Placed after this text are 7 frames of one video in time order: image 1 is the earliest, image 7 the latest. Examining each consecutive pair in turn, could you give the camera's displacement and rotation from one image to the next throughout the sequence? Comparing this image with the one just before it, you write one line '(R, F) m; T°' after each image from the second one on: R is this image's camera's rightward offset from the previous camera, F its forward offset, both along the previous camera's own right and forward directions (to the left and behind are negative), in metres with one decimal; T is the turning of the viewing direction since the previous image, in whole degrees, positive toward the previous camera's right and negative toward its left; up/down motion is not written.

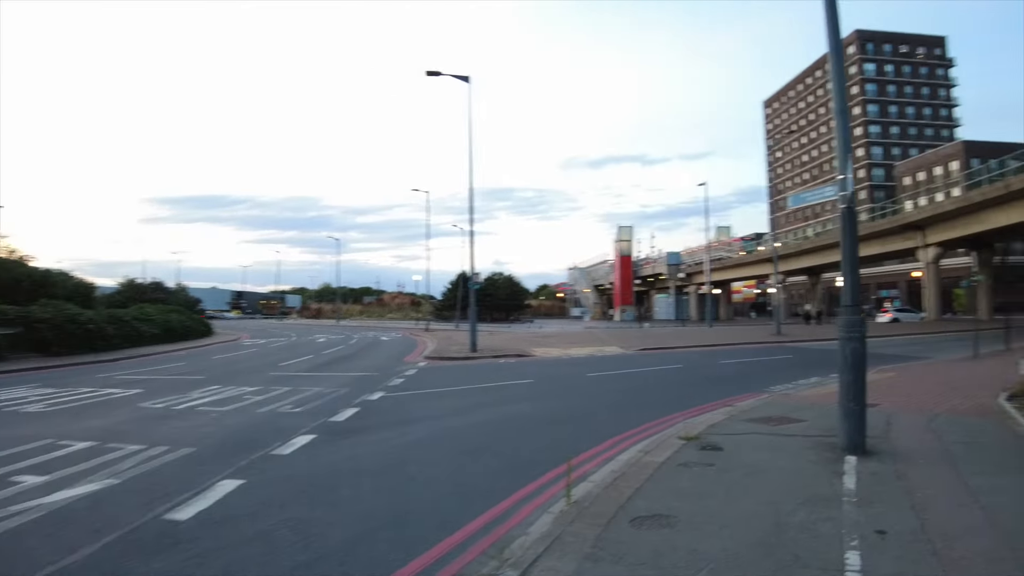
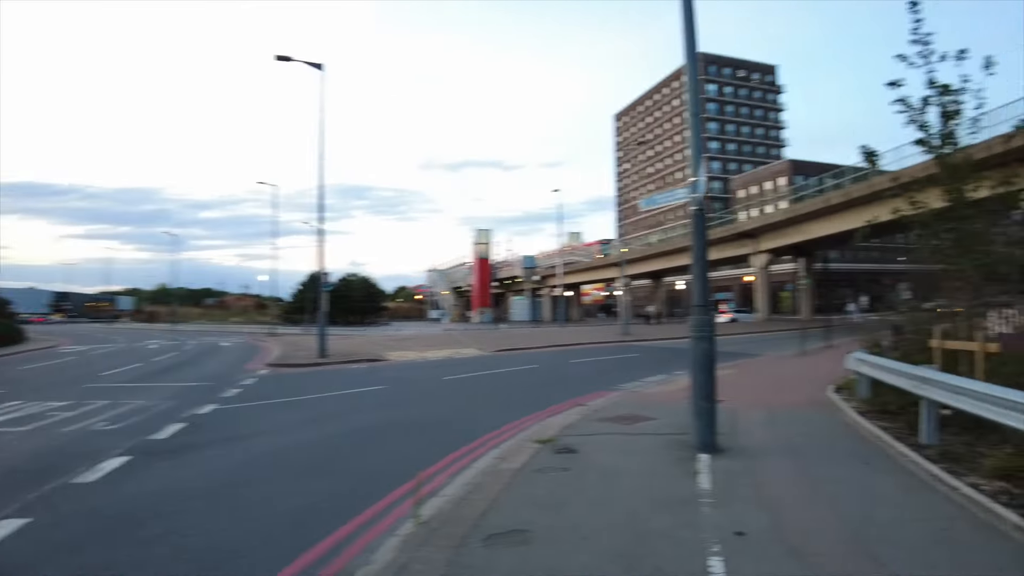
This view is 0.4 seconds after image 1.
(+0.1, +0.3) m; +12°
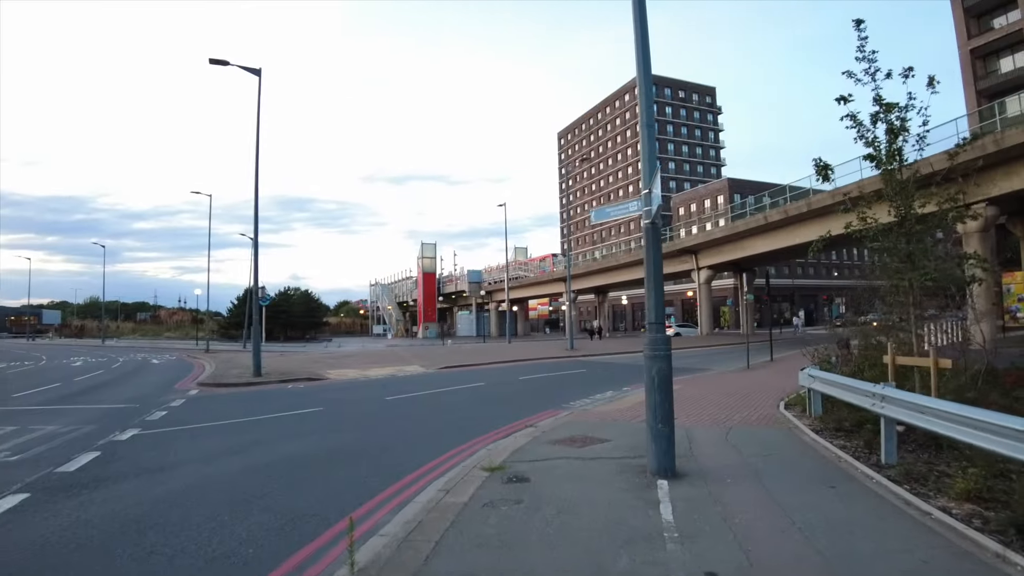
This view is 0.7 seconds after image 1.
(0.0, +0.3) m; +5°
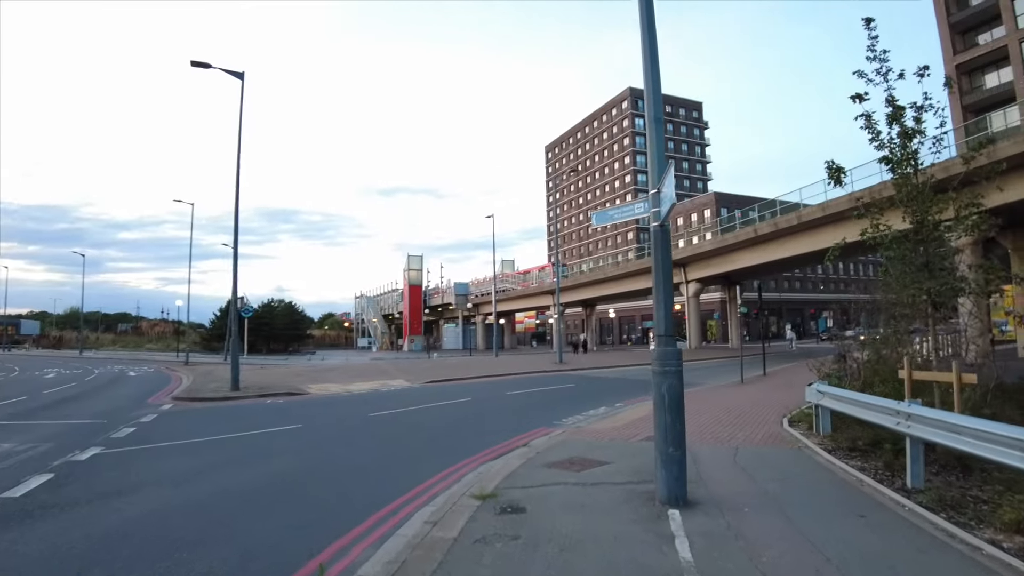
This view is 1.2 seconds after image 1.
(0.0, +0.4) m; +1°
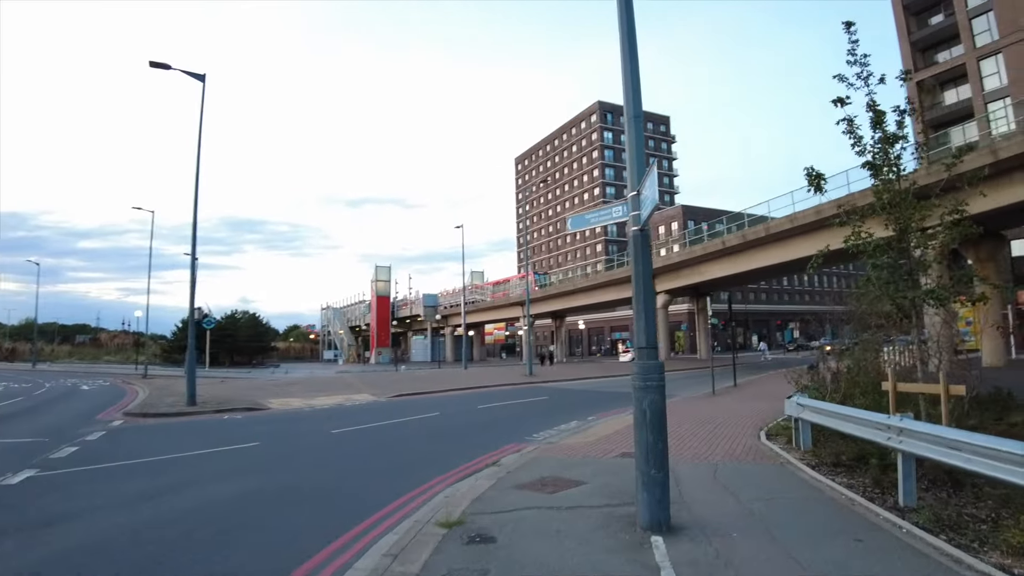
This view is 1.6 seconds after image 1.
(0.0, +0.3) m; +3°
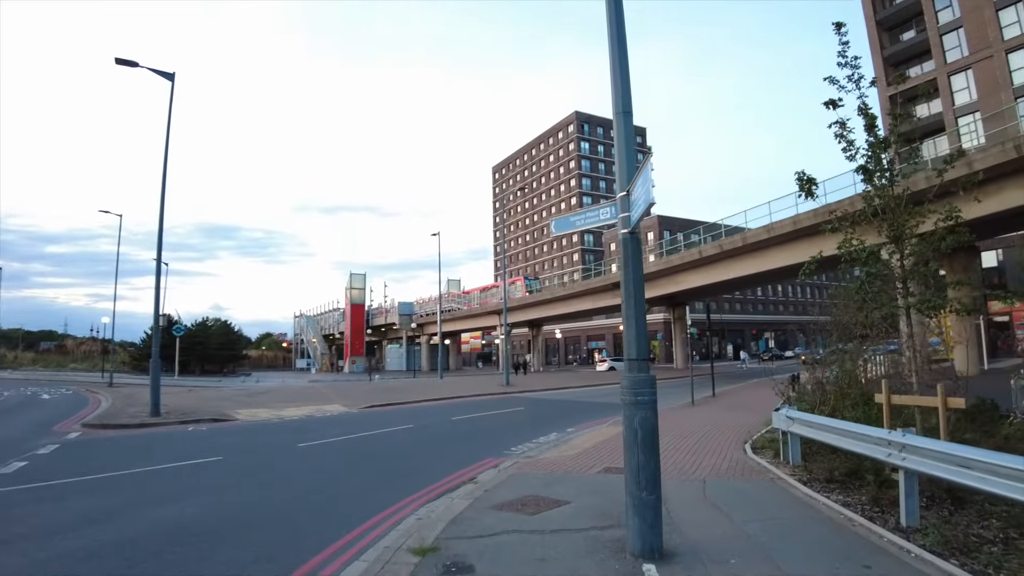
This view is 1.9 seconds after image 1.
(0.0, +0.3) m; +2°
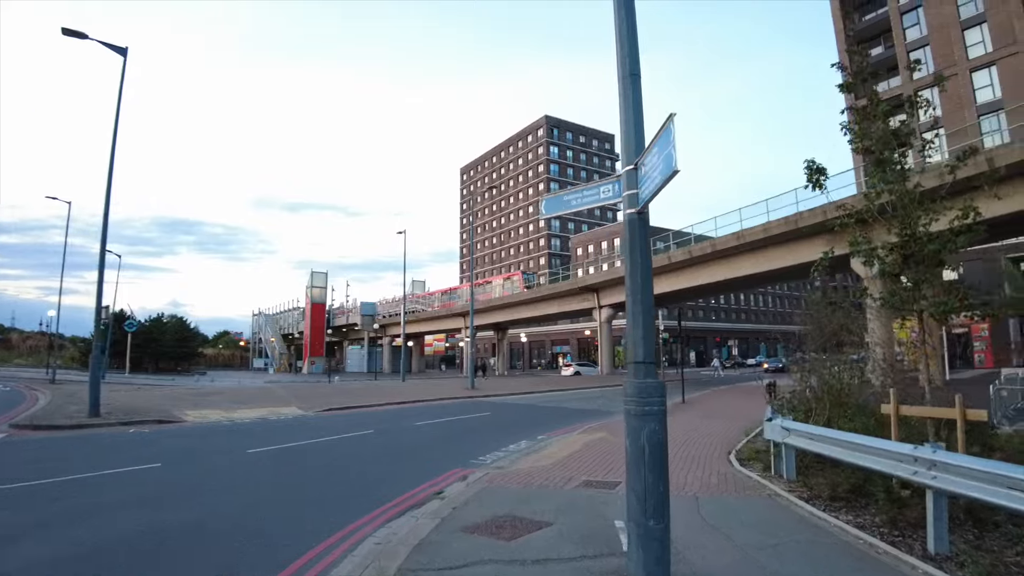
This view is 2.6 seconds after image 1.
(-0.1, +0.6) m; +3°
